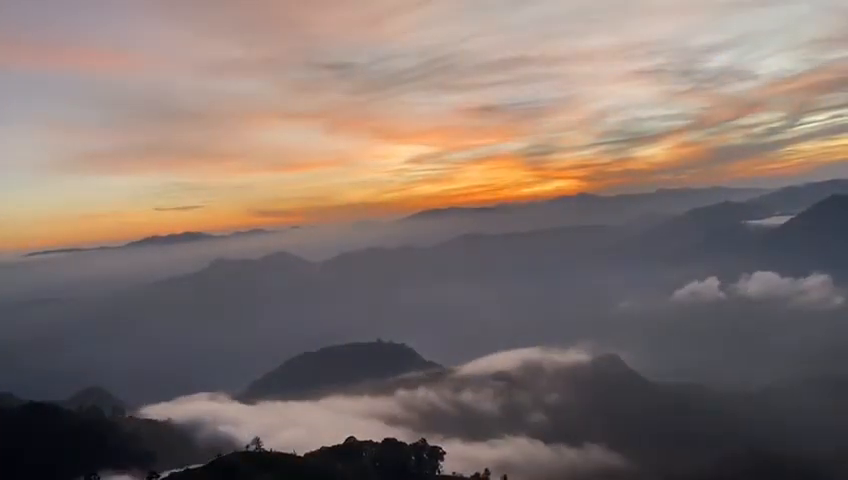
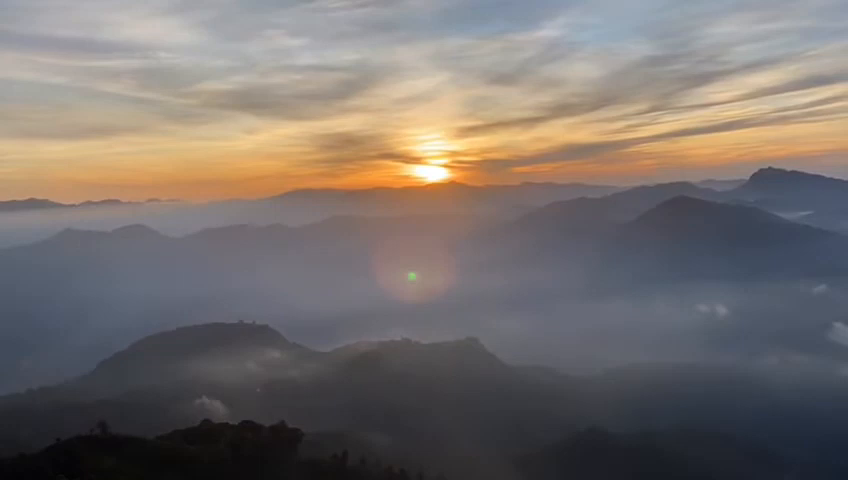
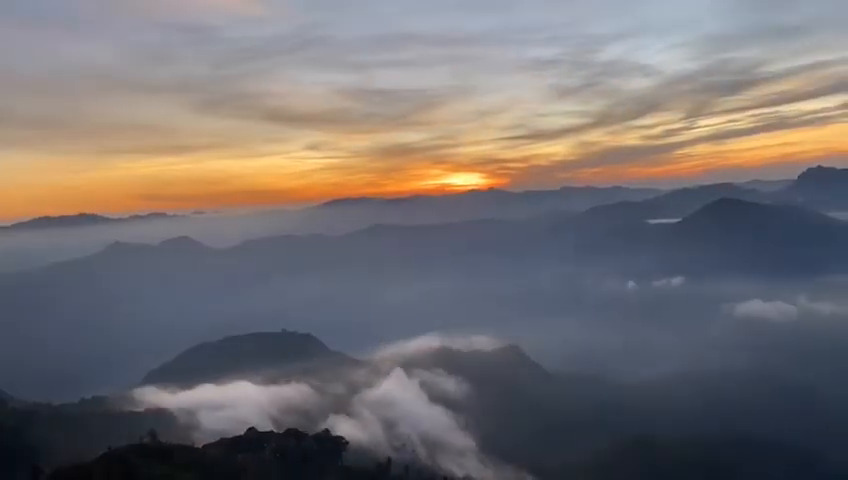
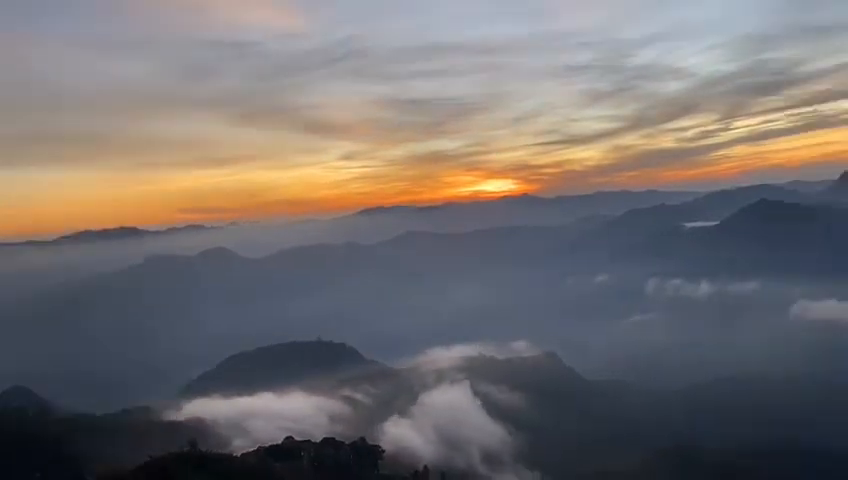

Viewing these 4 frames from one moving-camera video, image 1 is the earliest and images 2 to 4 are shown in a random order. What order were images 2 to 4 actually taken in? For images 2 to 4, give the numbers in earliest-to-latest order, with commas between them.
4, 3, 2
